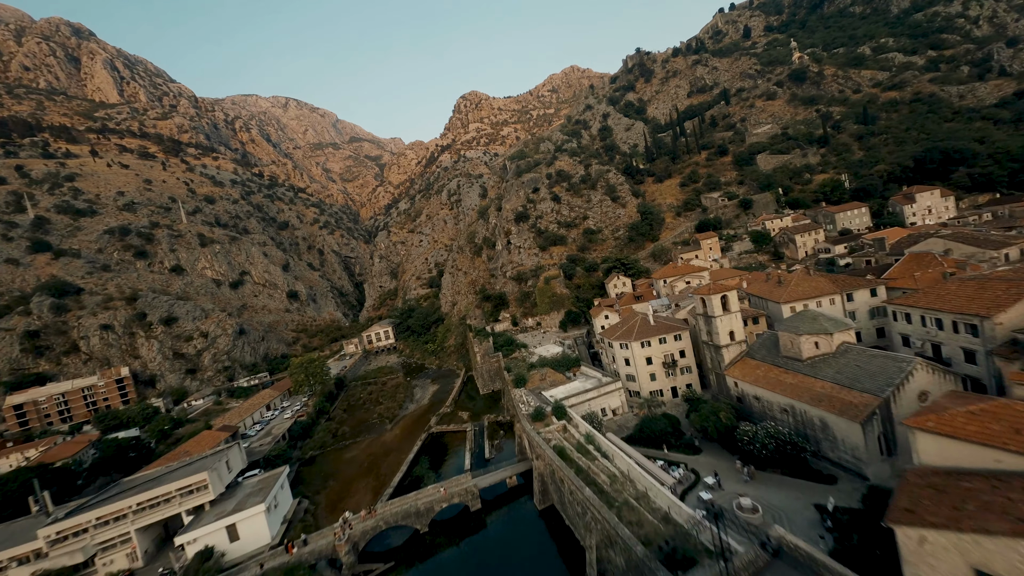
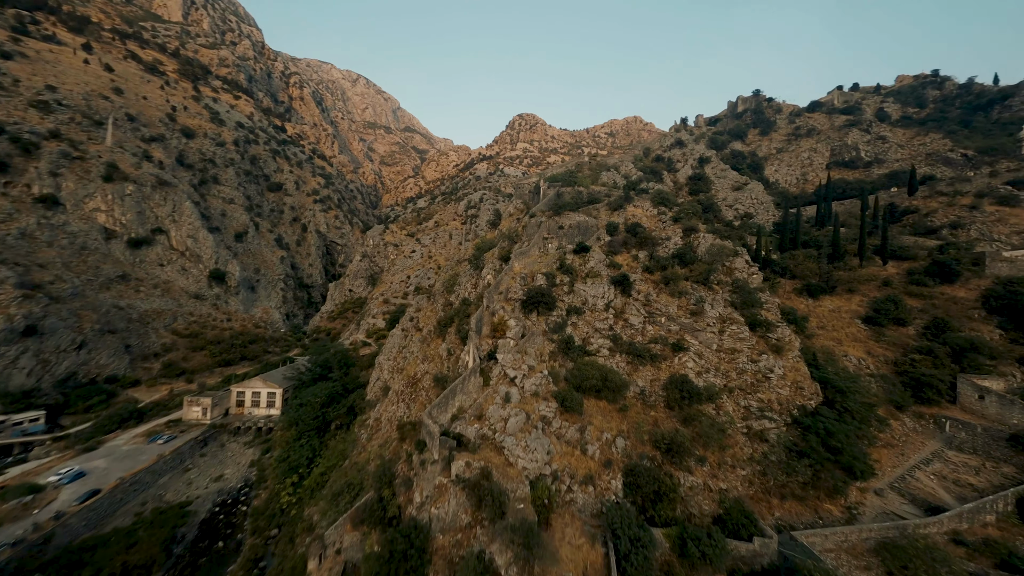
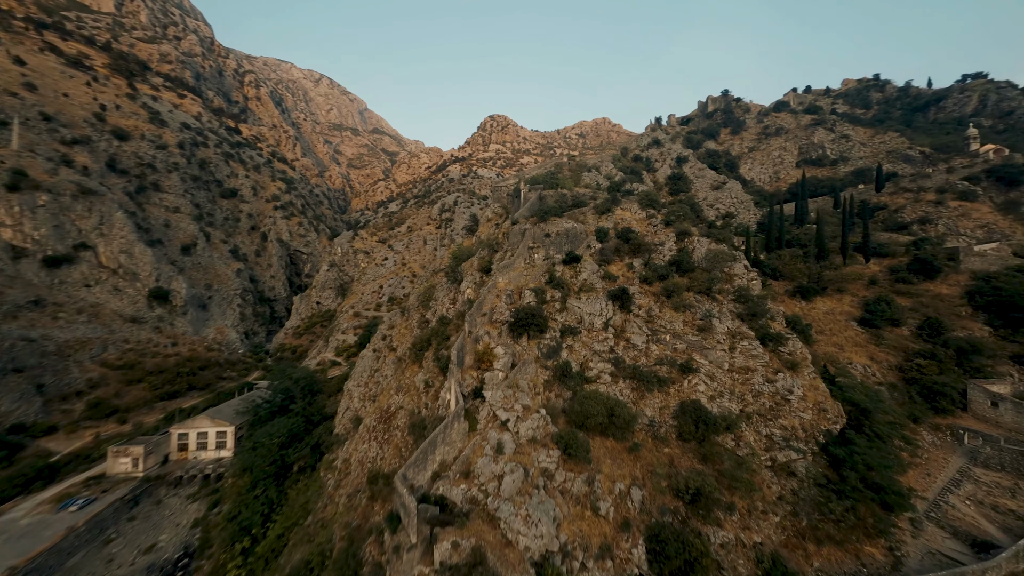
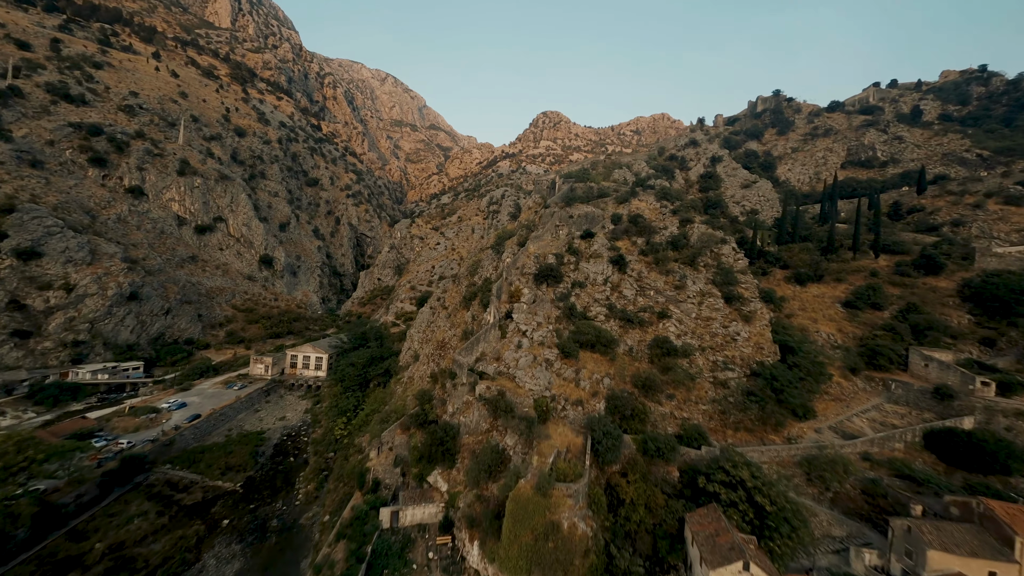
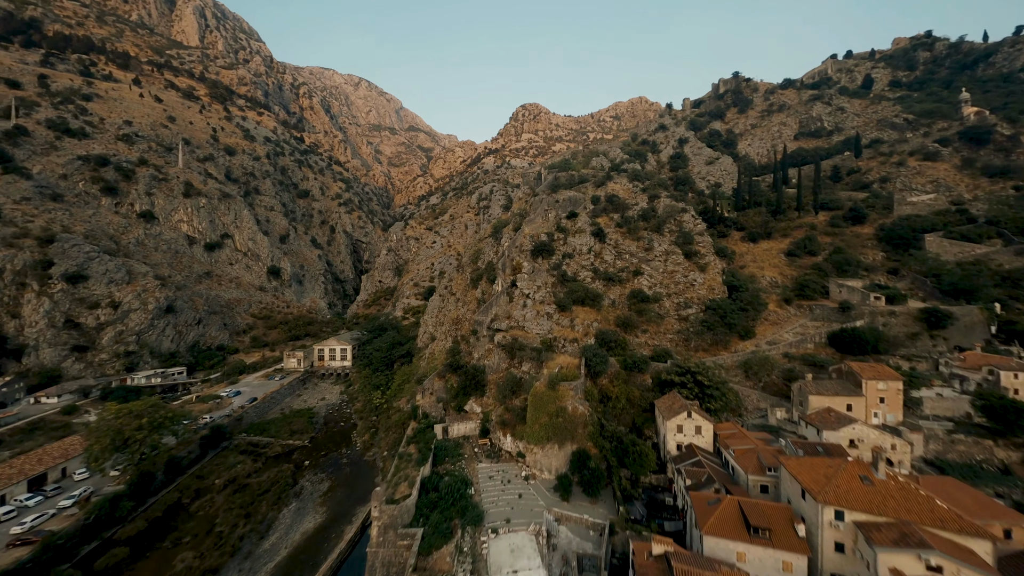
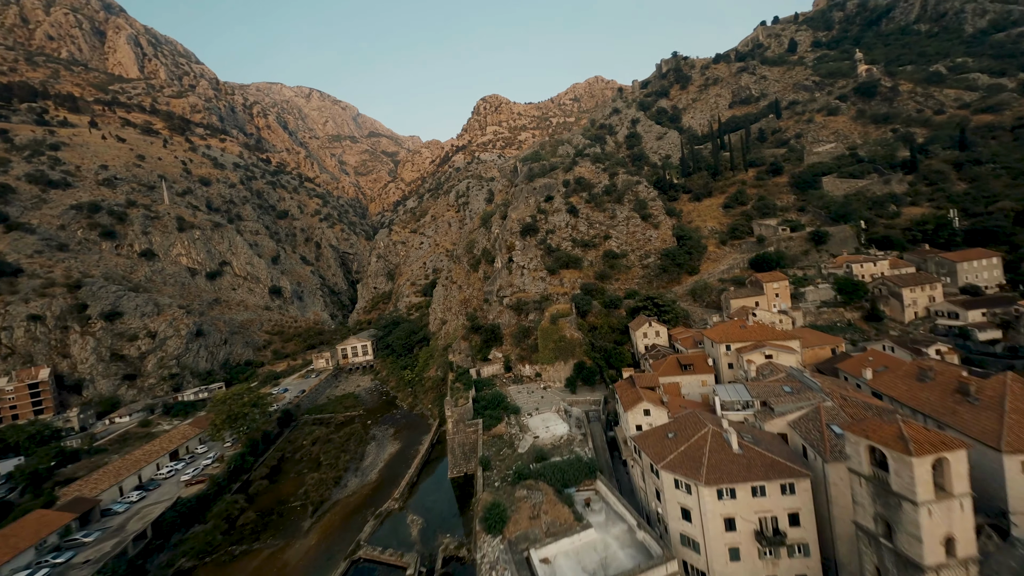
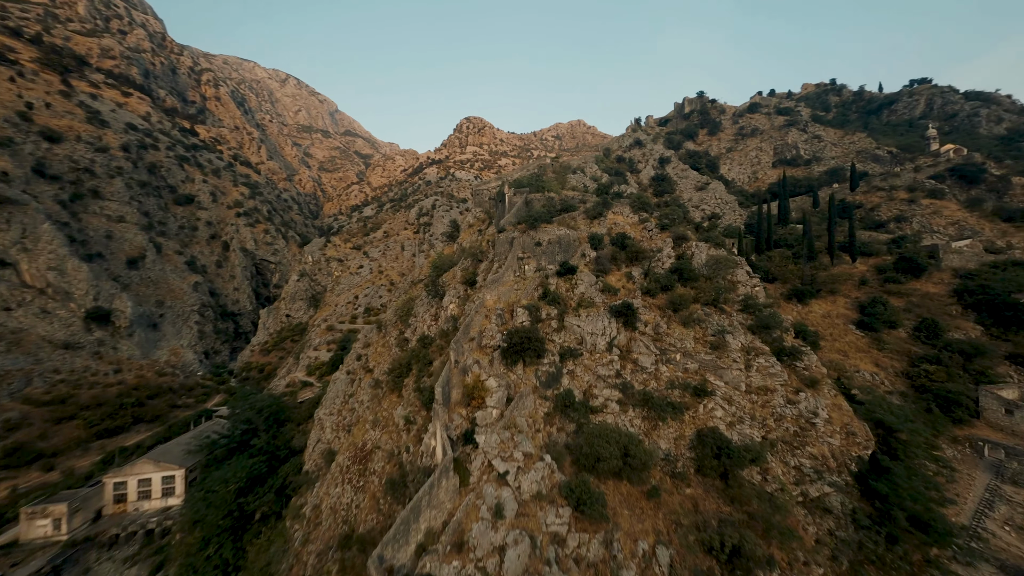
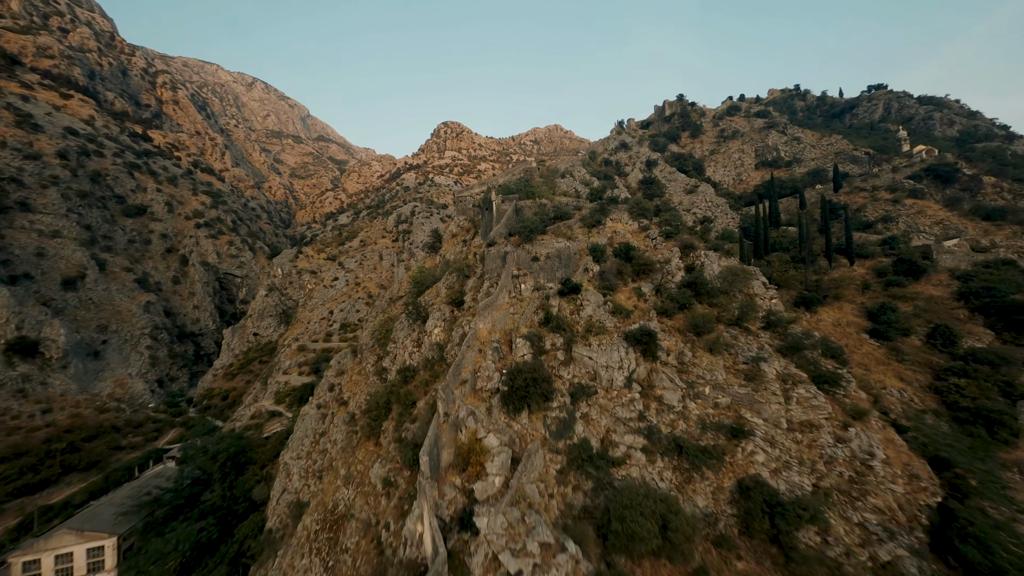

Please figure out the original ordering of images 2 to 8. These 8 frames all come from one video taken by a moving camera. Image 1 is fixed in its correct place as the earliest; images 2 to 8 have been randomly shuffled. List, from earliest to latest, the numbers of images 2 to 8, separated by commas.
6, 5, 4, 2, 3, 7, 8
